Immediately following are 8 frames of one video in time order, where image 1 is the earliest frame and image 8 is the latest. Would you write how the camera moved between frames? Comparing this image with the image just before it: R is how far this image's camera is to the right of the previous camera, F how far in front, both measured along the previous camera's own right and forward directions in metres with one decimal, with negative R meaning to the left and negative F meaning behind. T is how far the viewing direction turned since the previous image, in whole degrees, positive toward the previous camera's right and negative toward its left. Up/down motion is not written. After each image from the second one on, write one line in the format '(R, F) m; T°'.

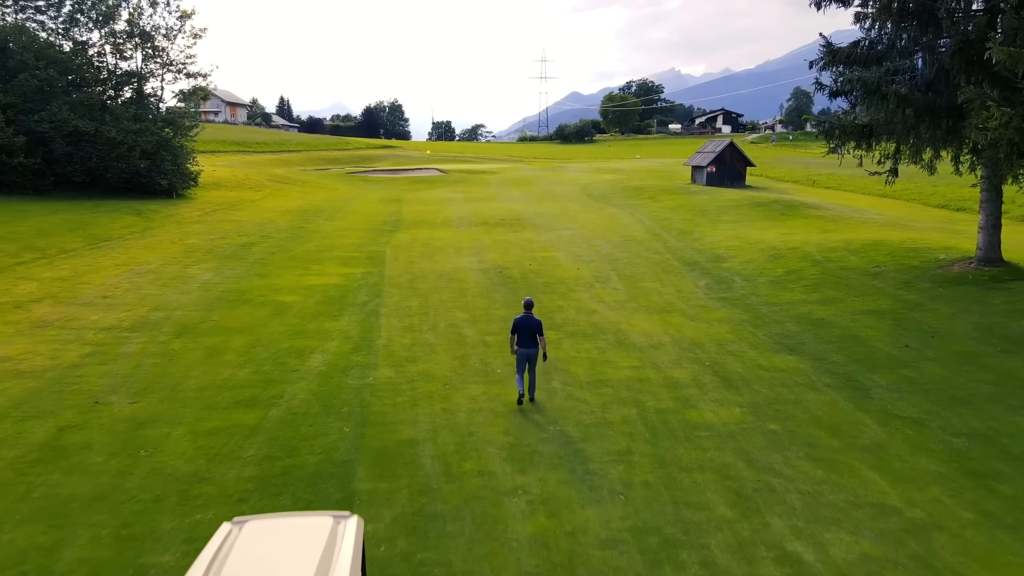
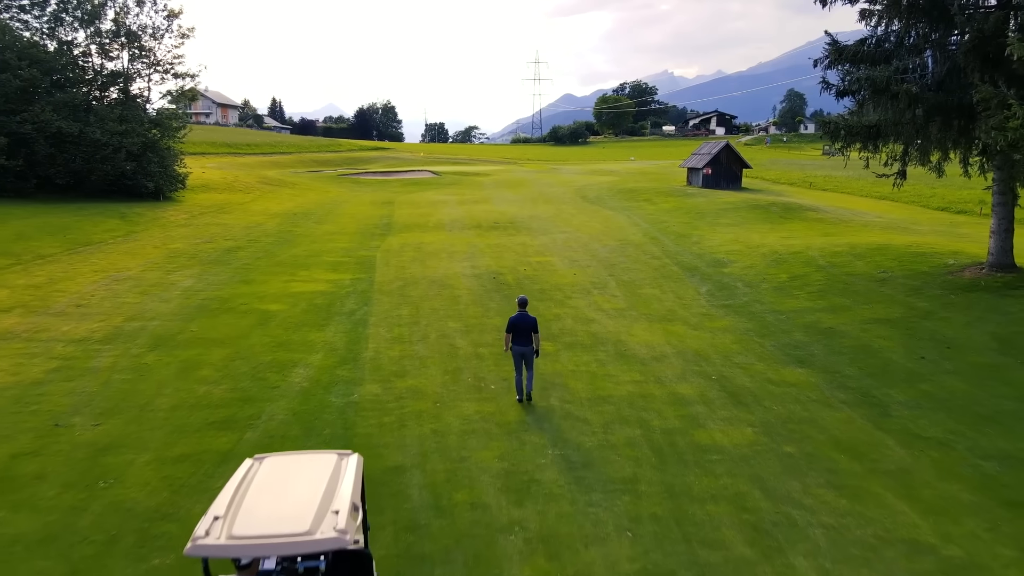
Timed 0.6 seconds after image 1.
(0.0, +0.7) m; 0°
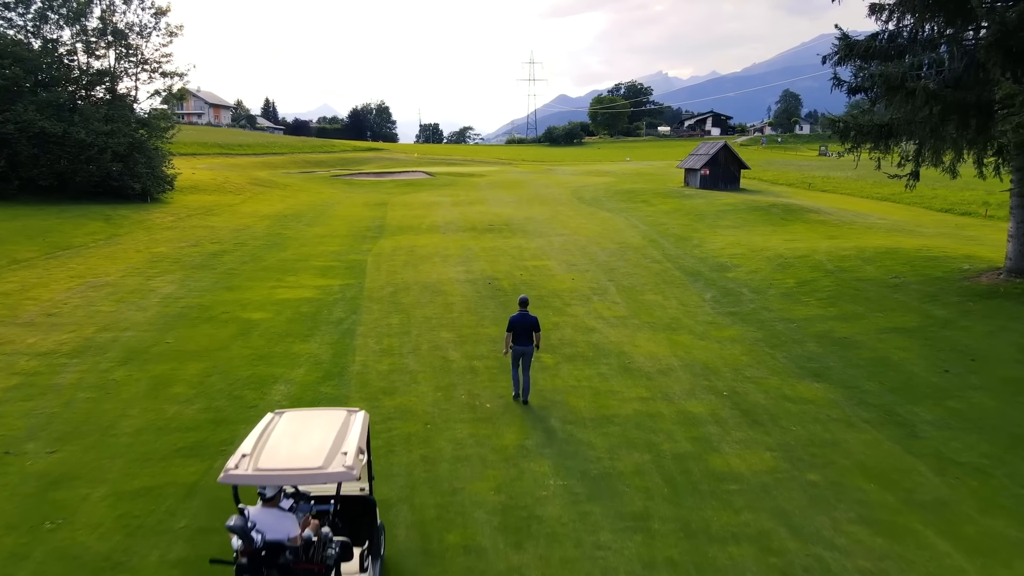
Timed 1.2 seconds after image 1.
(0.0, +0.8) m; 0°
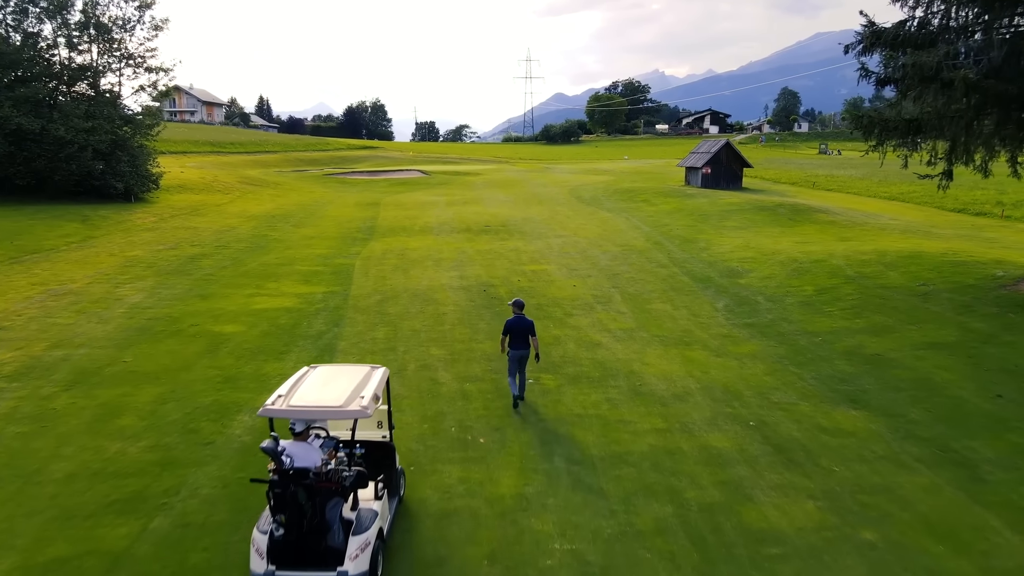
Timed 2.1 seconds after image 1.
(0.0, +1.3) m; 0°
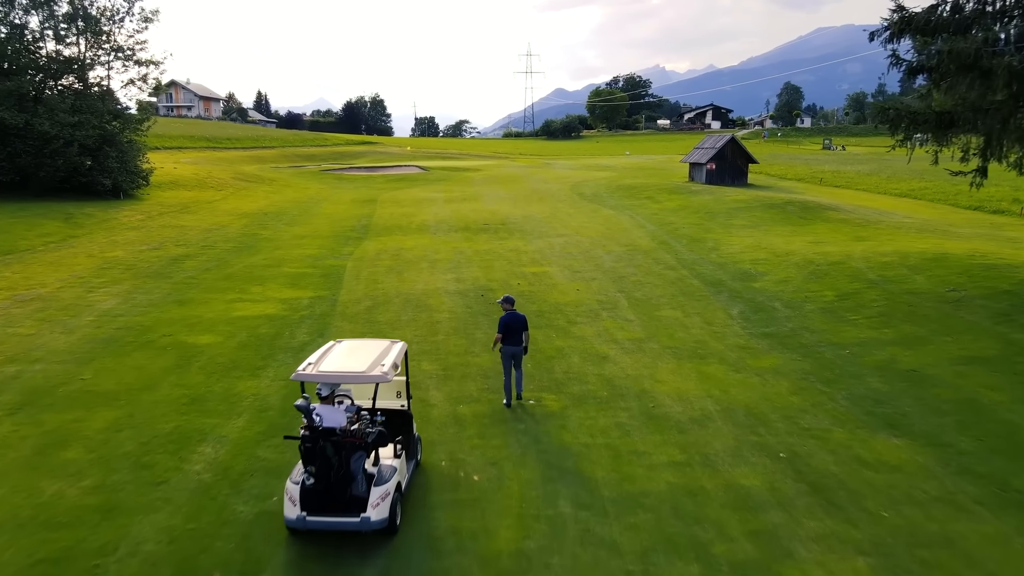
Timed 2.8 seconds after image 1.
(0.0, +1.1) m; 0°
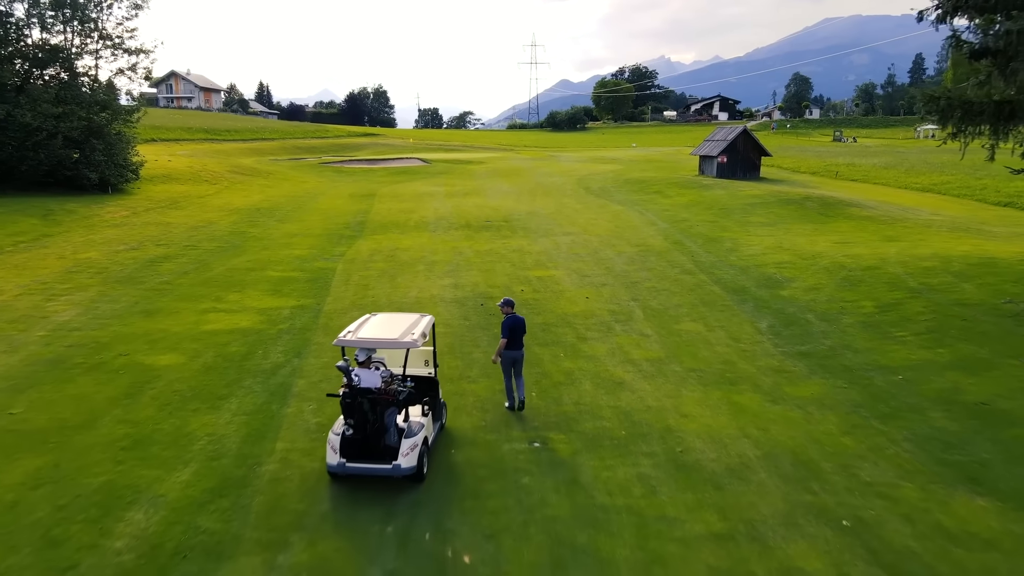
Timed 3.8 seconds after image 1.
(0.0, +1.5) m; 0°
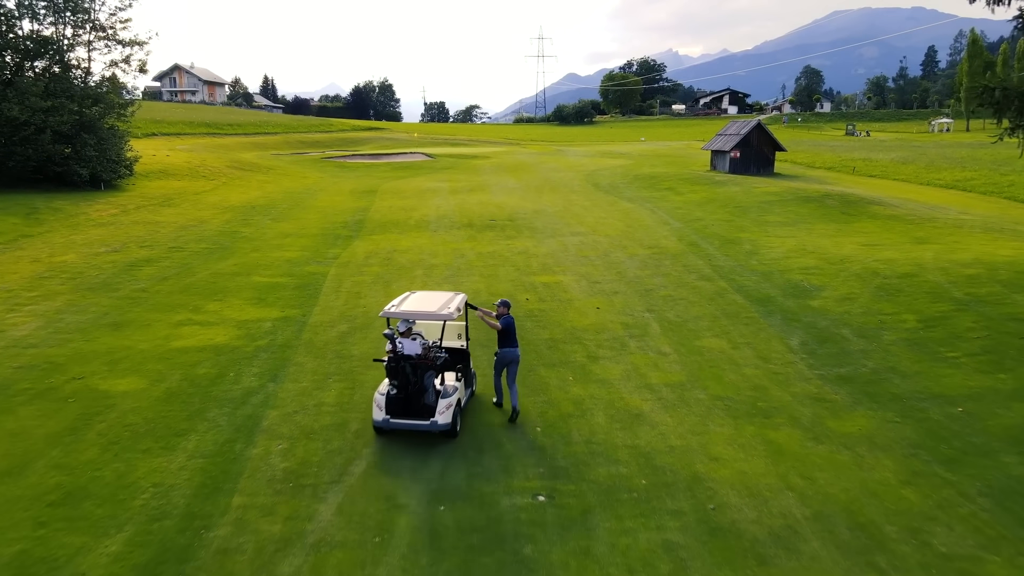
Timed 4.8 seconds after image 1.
(+0.1, +1.3) m; -1°
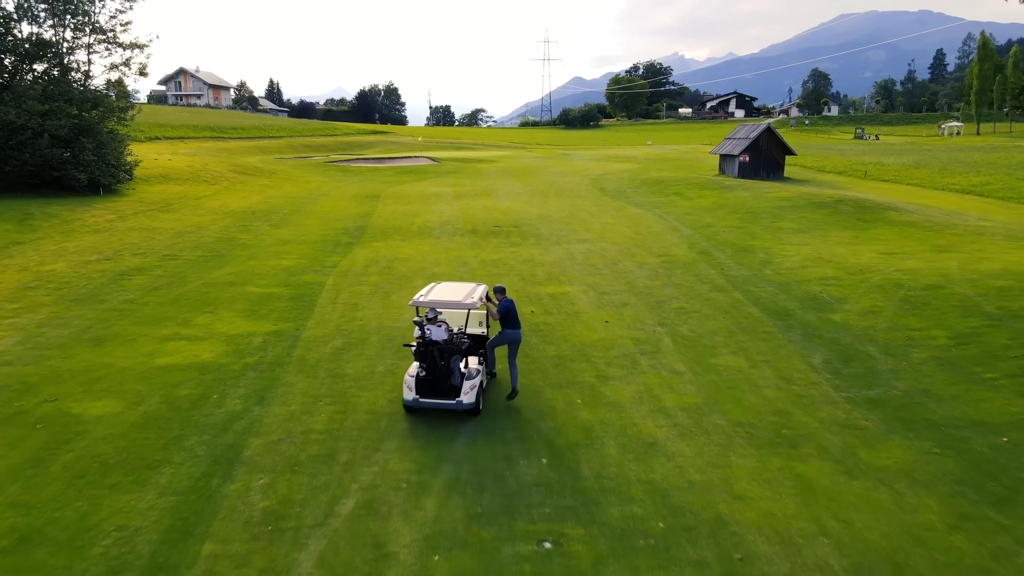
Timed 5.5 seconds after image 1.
(0.0, +0.7) m; 0°
